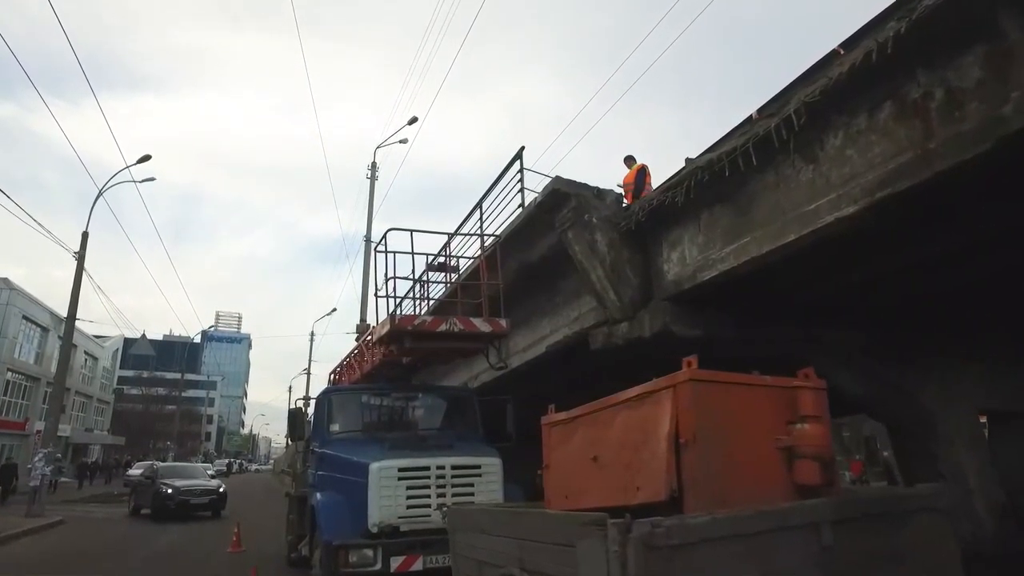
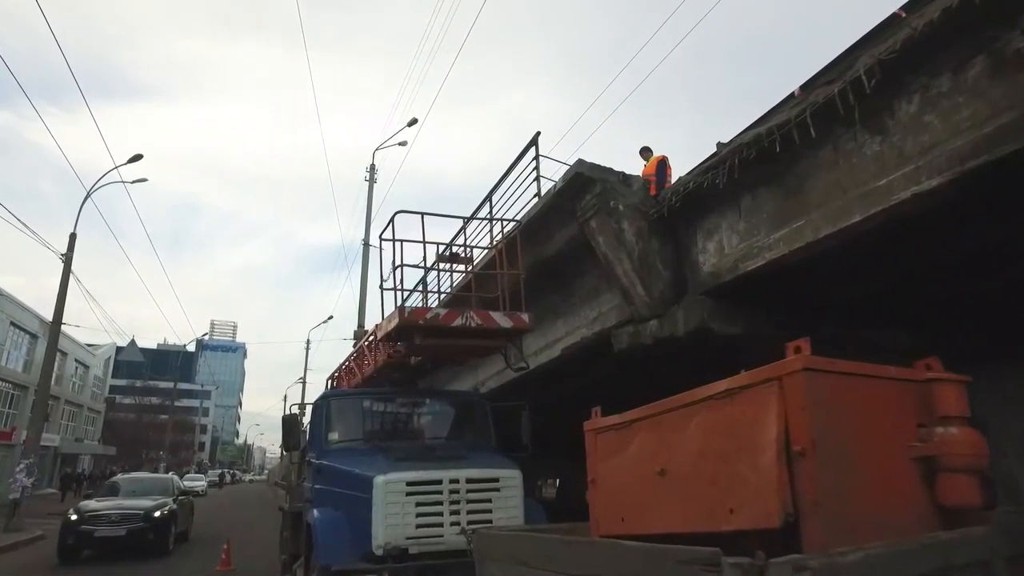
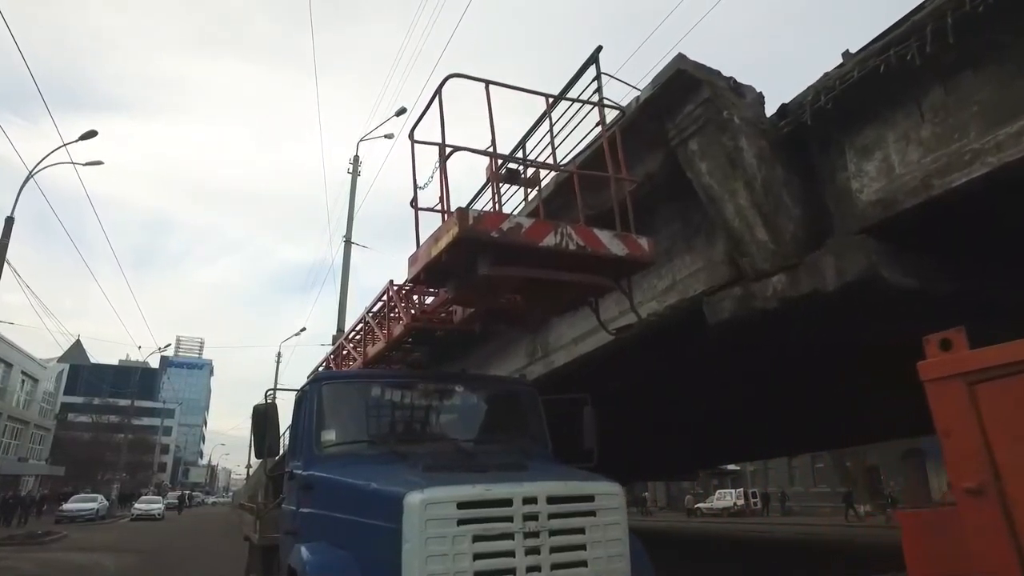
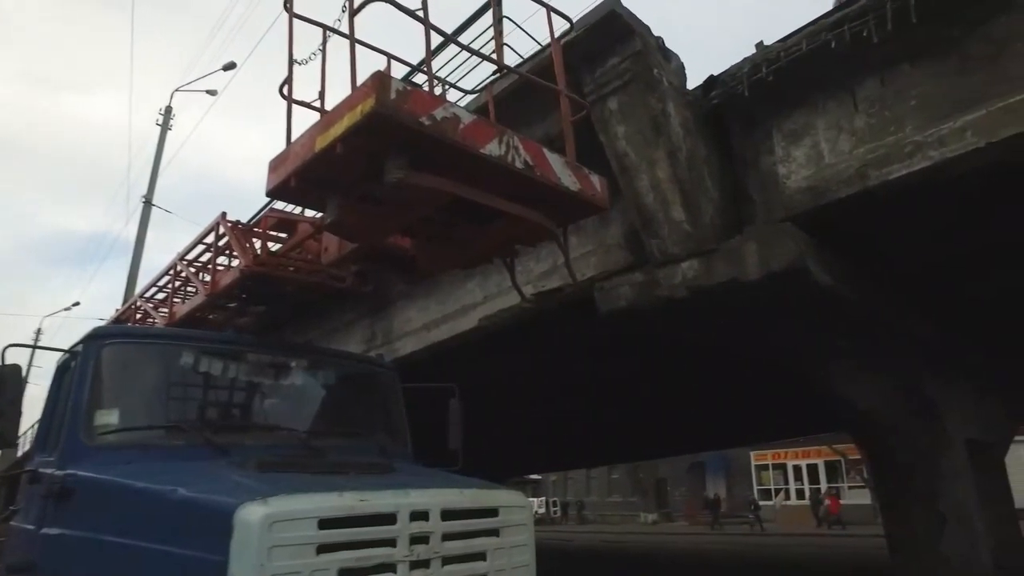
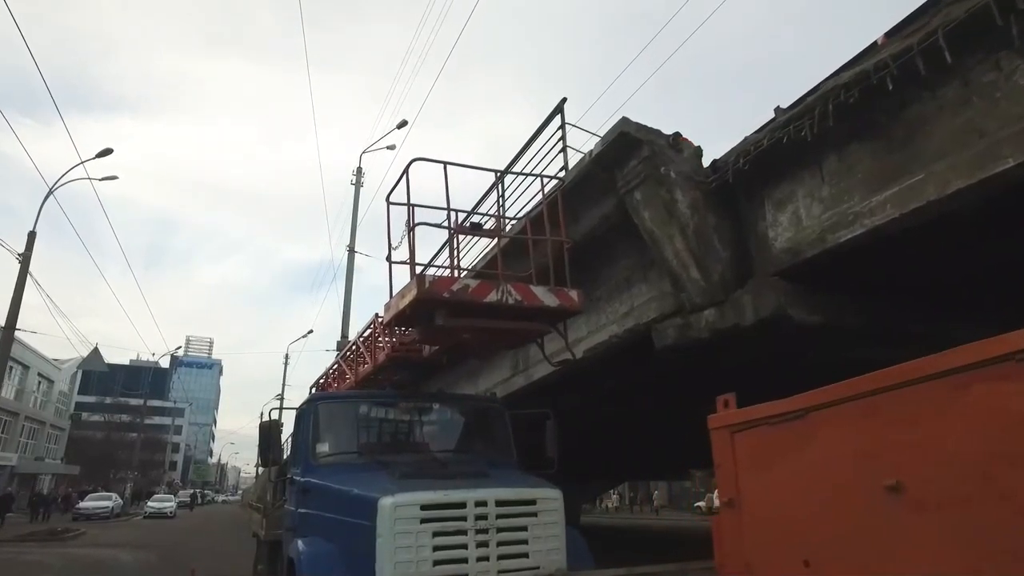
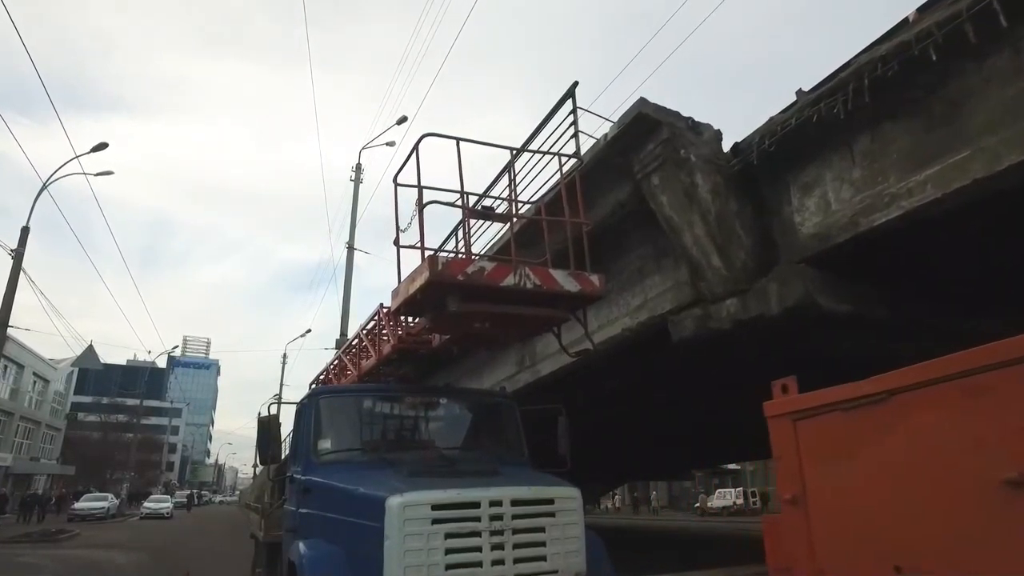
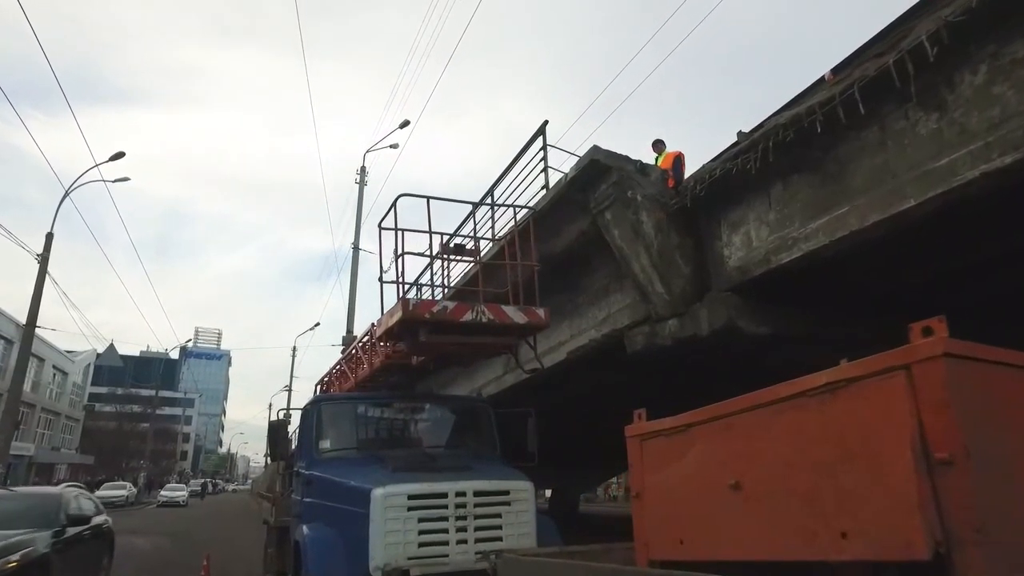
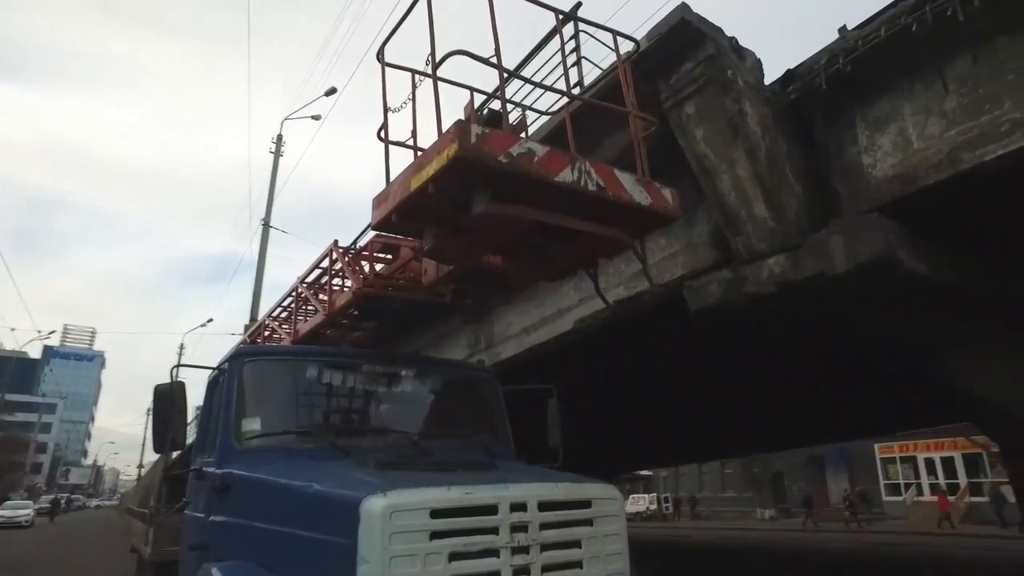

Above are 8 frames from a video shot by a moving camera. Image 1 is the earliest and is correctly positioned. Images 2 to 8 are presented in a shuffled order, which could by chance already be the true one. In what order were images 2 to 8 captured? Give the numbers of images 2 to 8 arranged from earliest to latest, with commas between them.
2, 7, 5, 6, 3, 8, 4
